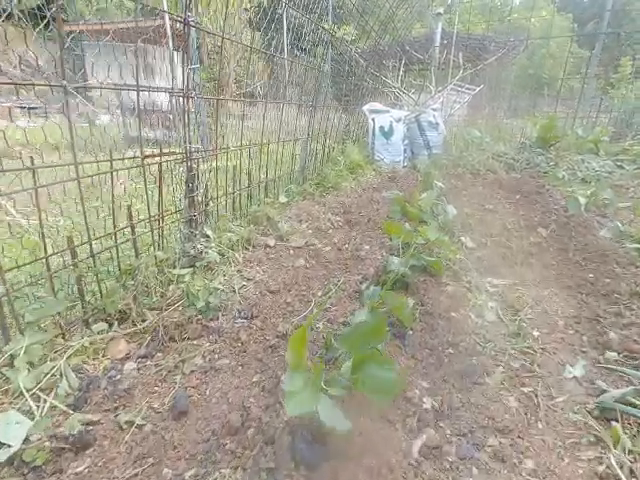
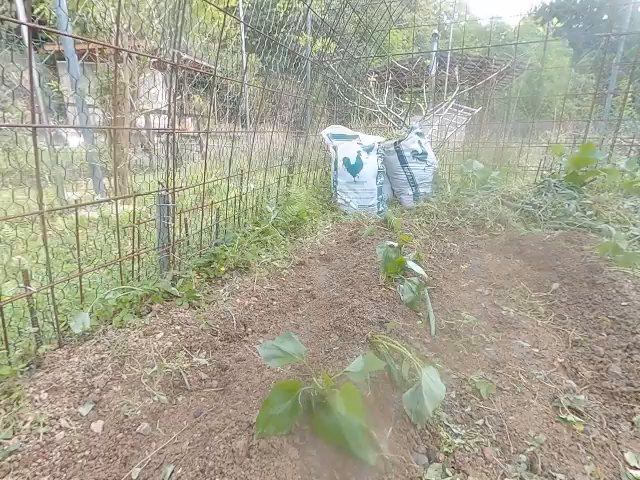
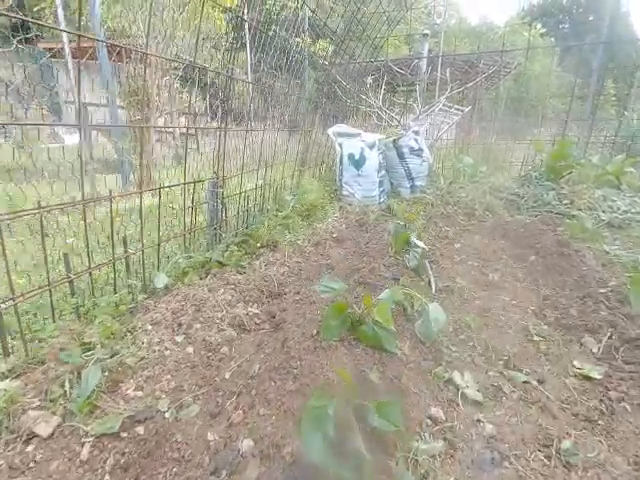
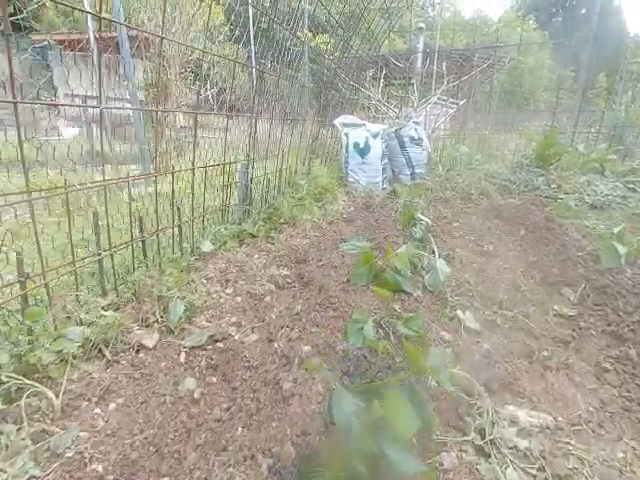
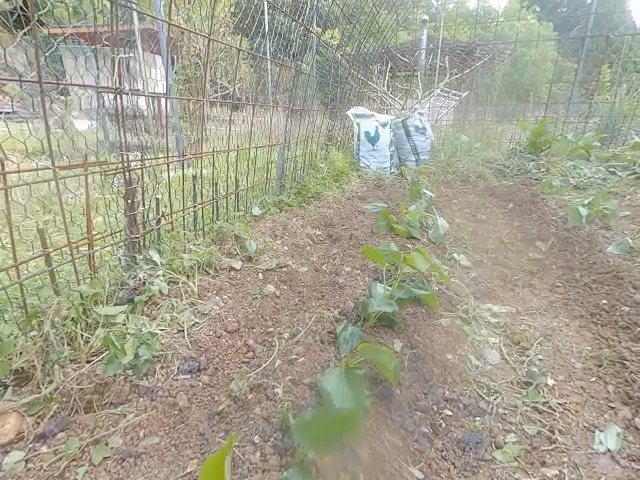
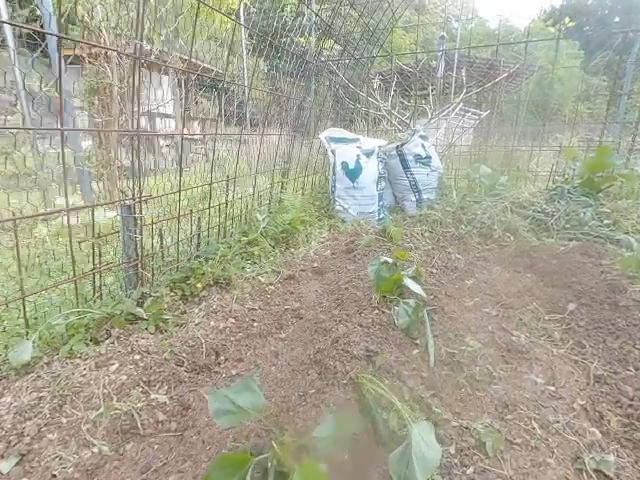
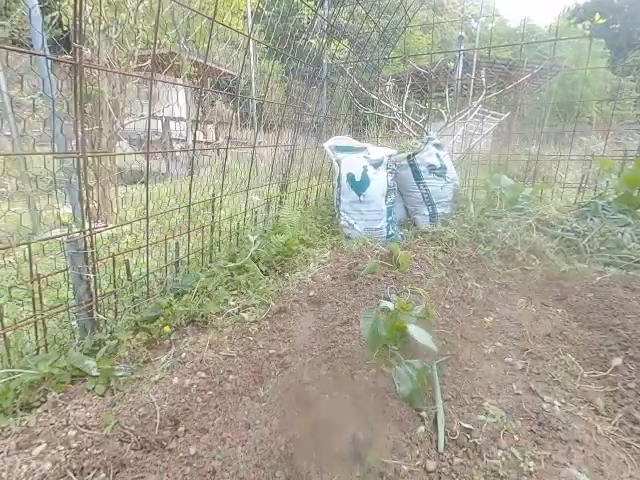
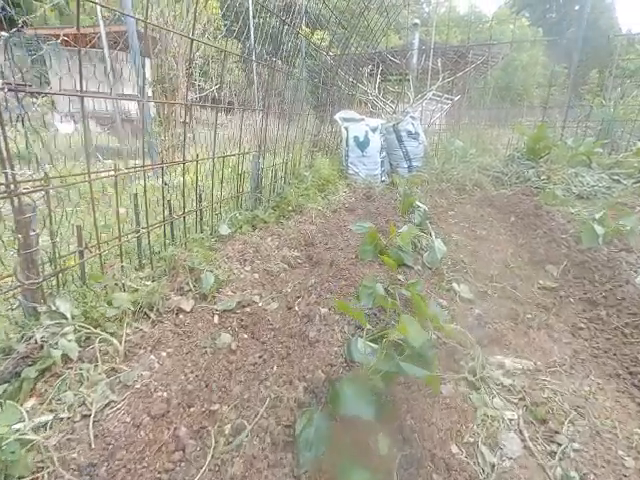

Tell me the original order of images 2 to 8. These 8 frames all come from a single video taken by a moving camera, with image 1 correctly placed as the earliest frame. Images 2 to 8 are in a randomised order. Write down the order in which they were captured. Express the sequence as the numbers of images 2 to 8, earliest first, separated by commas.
5, 8, 4, 3, 2, 6, 7
